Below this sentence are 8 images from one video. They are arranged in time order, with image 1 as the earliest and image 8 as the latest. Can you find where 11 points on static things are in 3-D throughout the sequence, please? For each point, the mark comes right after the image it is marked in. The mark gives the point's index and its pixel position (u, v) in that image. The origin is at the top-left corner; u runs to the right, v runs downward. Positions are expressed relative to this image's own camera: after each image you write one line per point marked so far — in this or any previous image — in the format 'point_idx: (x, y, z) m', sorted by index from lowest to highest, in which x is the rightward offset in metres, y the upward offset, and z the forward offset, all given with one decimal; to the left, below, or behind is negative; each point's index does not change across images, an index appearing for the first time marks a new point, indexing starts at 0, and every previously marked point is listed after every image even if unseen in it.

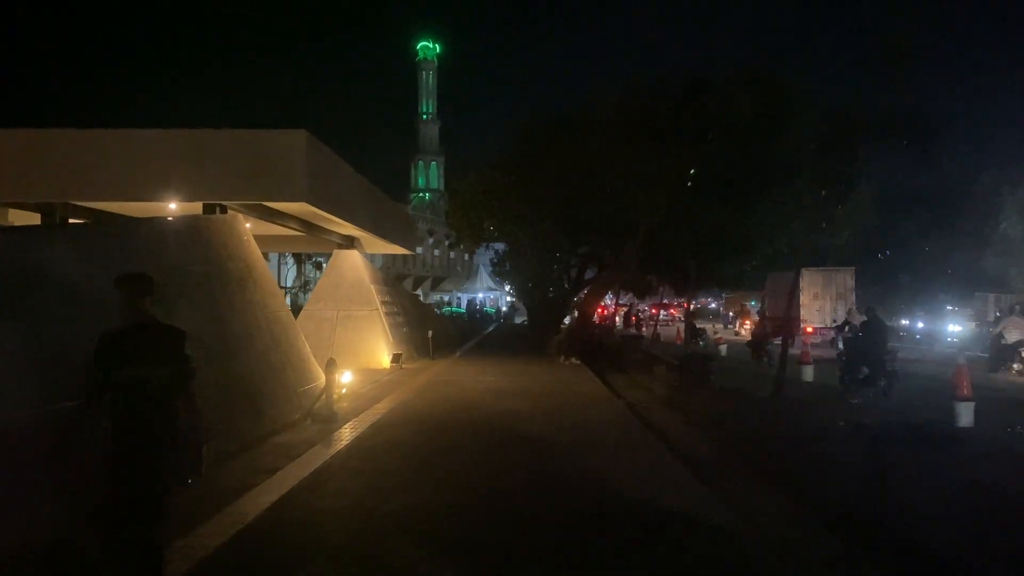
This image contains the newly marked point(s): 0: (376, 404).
0: (-2.4, -2.0, +15.5) m
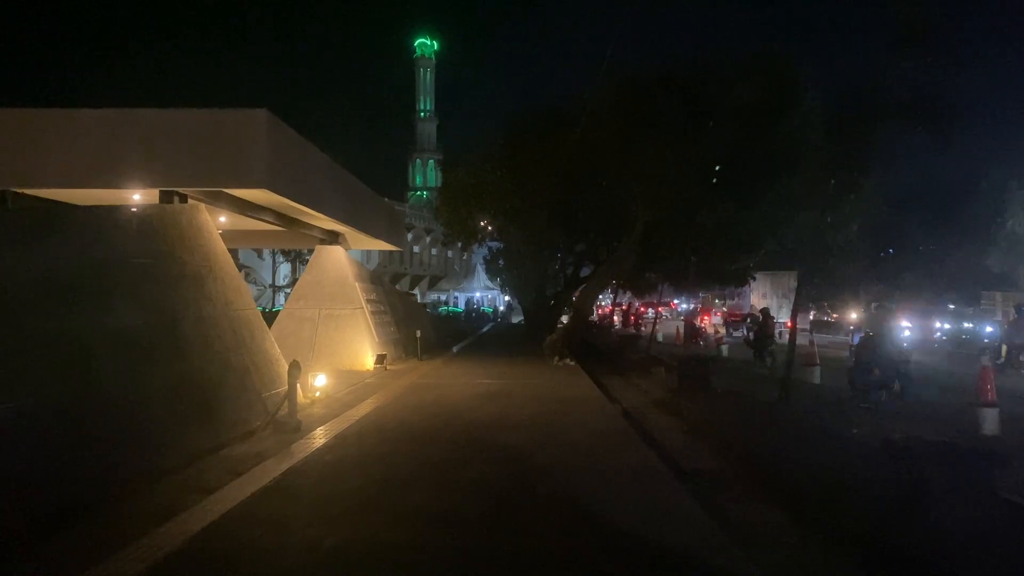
0: (-2.6, -2.0, +14.4) m
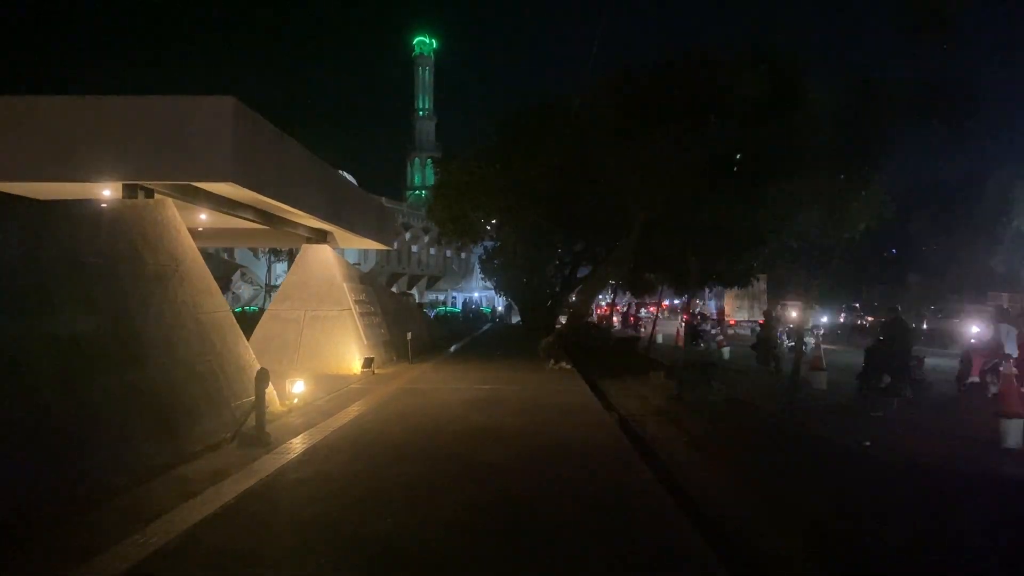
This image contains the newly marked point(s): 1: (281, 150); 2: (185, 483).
0: (-2.8, -2.0, +13.6) m
1: (-4.0, +2.3, +14.8) m
2: (-3.3, -2.0, +8.8) m
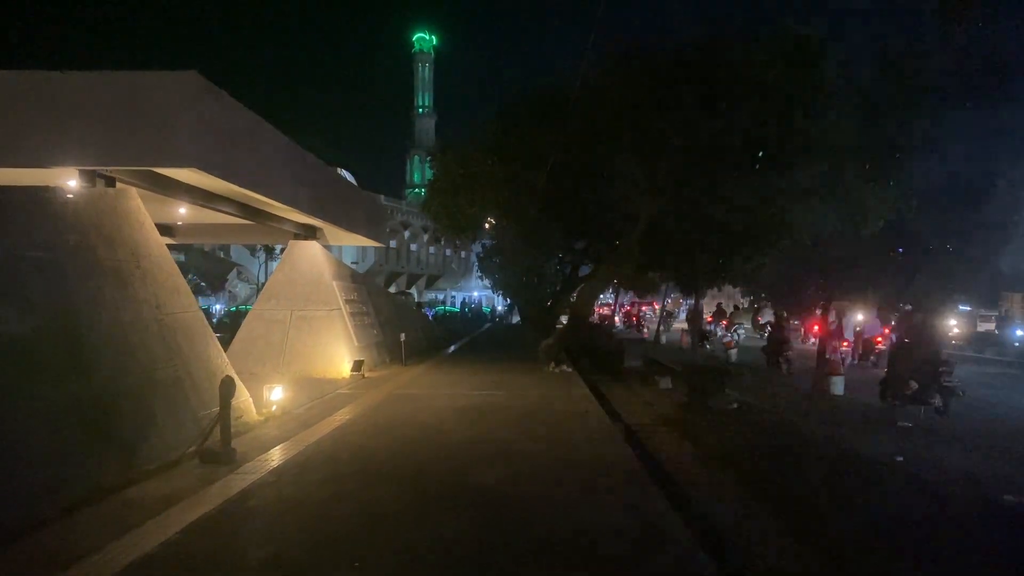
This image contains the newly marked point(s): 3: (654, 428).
0: (-2.8, -1.9, +12.4) m
1: (-4.0, +2.4, +13.7) m
2: (-3.3, -1.9, +7.7) m
3: (+2.3, -2.2, +13.9) m
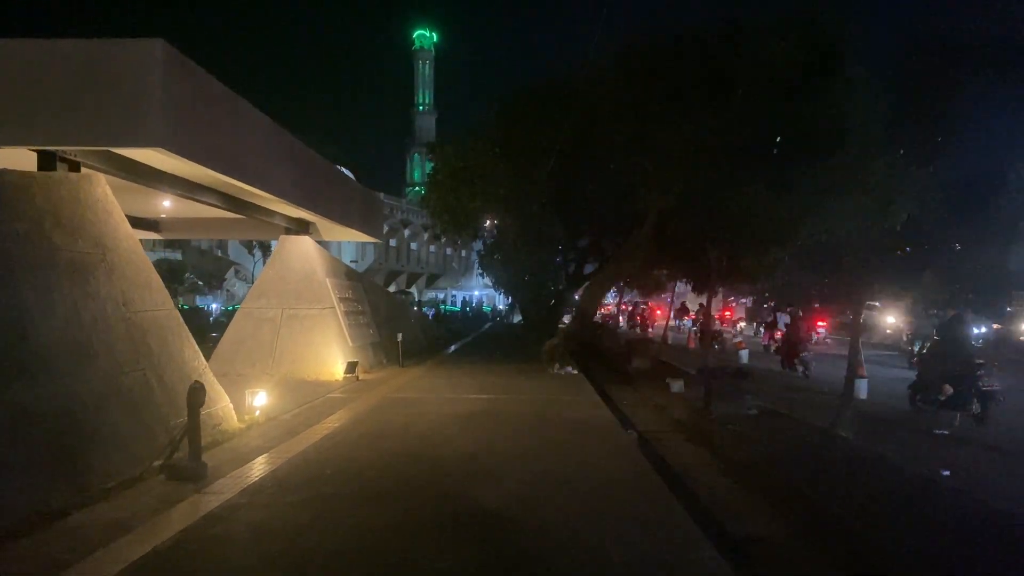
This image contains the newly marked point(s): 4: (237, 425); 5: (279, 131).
0: (-2.8, -1.9, +11.4) m
1: (-4.0, +2.4, +12.6) m
2: (-3.3, -1.9, +6.7) m
3: (+2.3, -2.2, +12.9) m
4: (-3.6, -1.8, +11.4) m
5: (-4.0, +2.7, +15.2) m
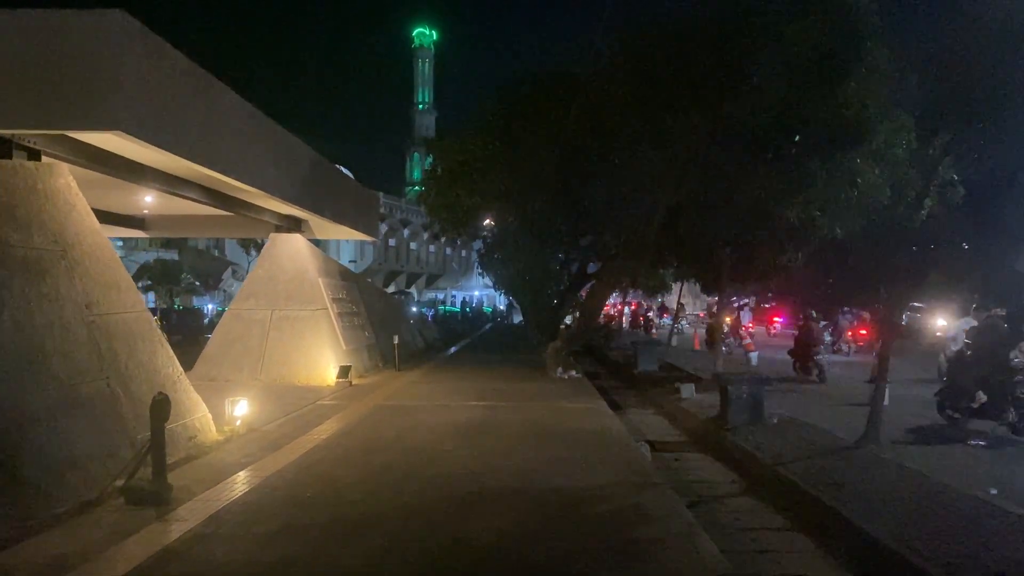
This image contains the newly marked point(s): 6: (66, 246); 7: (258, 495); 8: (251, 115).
0: (-2.7, -1.9, +10.5) m
1: (-4.0, +2.4, +11.7) m
2: (-3.3, -1.9, +5.8) m
3: (+2.3, -2.2, +12.0) m
4: (-3.6, -1.8, +10.5) m
5: (-4.0, +2.7, +14.3) m
6: (-4.6, +0.4, +9.0) m
7: (-2.3, -1.9, +8.1) m
8: (-4.0, +2.7, +13.7) m
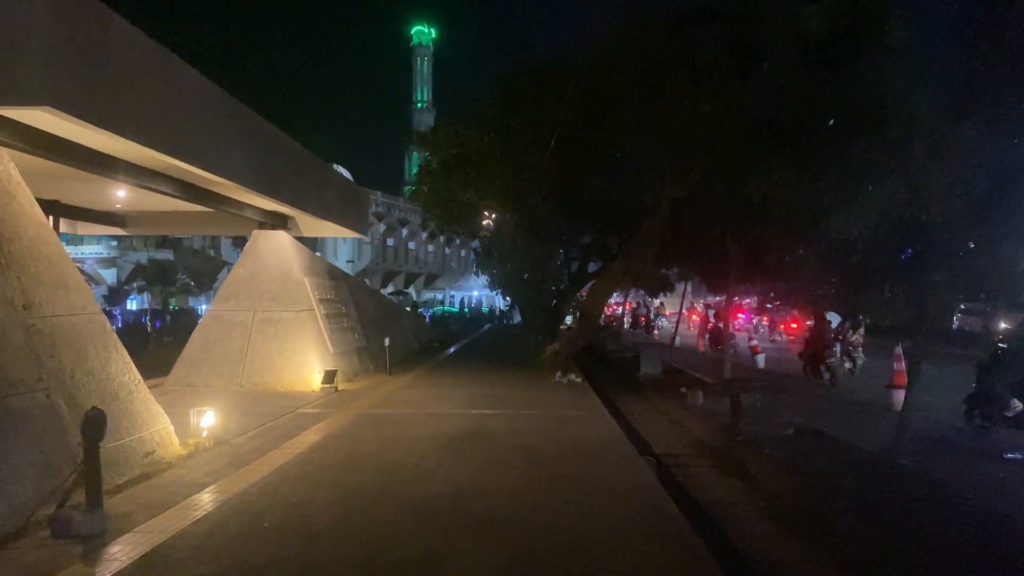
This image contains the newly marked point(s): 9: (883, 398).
0: (-2.8, -1.9, +9.5) m
1: (-4.0, +2.4, +10.8) m
2: (-3.4, -1.9, +4.8) m
3: (+2.2, -2.2, +11.0) m
4: (-3.6, -1.8, +9.6) m
5: (-4.1, +2.7, +13.3) m
6: (-4.6, +0.4, +8.0) m
7: (-2.4, -1.9, +7.1) m
8: (-4.1, +2.7, +12.7) m
9: (+5.9, -1.8, +14.0) m
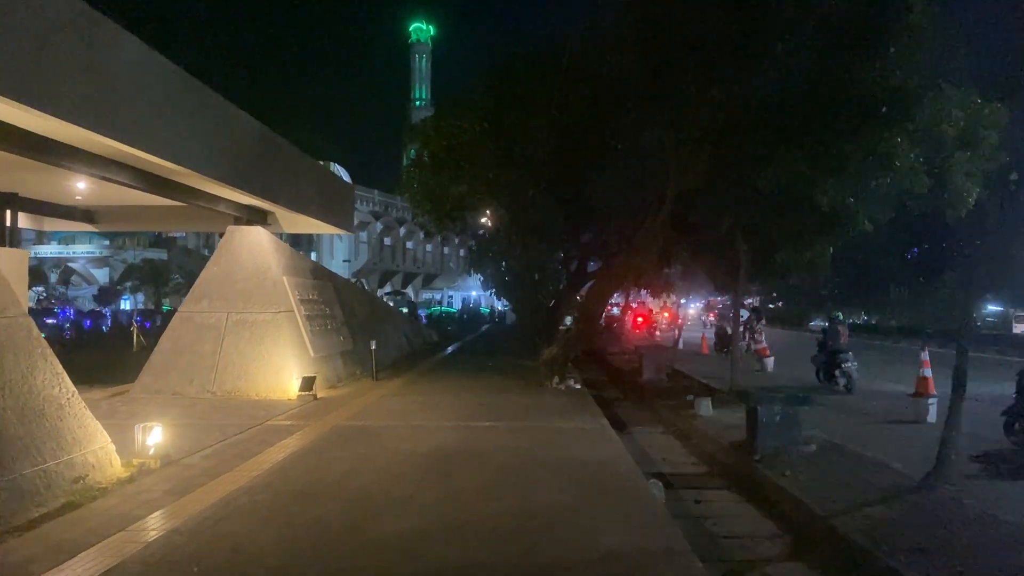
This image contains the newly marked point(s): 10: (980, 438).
0: (-2.9, -1.9, +8.3) m
1: (-4.2, +2.4, +9.6) m
2: (-3.5, -1.9, +3.6) m
3: (+2.1, -2.2, +9.8) m
4: (-3.8, -1.8, +8.4) m
5: (-4.2, +2.7, +12.1) m
6: (-4.8, +0.4, +6.8) m
7: (-2.5, -1.9, +5.9) m
8: (-4.2, +2.7, +11.5) m
9: (+5.8, -1.7, +12.8) m
10: (+6.0, -1.9, +11.4) m
